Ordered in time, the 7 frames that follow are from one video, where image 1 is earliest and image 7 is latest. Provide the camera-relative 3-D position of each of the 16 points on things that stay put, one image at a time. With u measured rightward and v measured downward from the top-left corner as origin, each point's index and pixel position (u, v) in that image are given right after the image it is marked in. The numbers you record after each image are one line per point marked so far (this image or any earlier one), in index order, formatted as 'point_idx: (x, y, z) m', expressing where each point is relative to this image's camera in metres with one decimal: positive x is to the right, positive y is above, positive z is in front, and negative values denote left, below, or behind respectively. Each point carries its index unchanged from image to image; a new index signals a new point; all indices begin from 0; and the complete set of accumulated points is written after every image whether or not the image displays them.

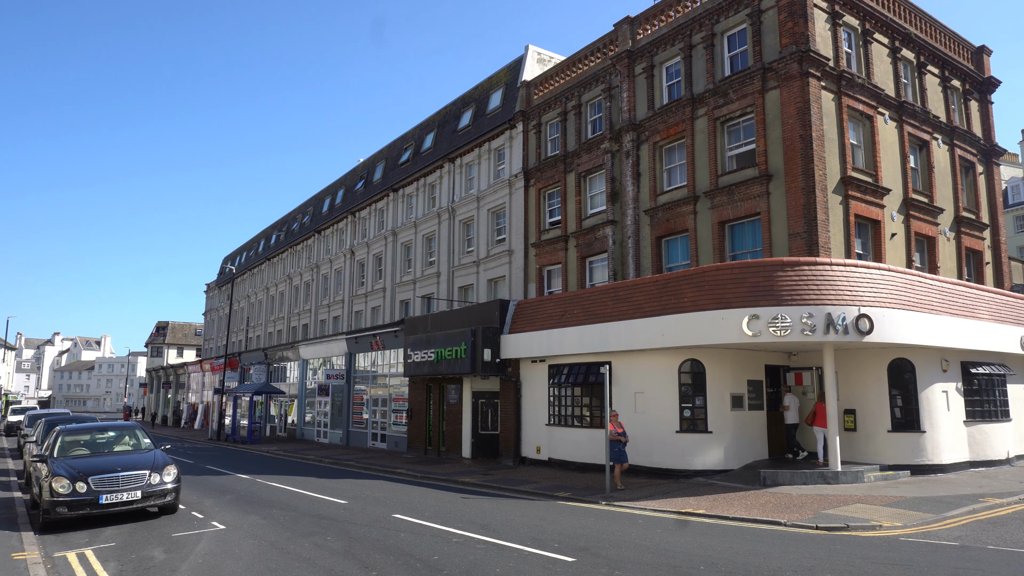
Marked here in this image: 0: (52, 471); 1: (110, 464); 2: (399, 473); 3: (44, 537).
0: (-6.3, -2.5, +9.8) m
1: (-5.6, -2.5, +10.0) m
2: (-2.8, -4.7, +18.2) m
3: (-5.9, -3.1, +9.0) m
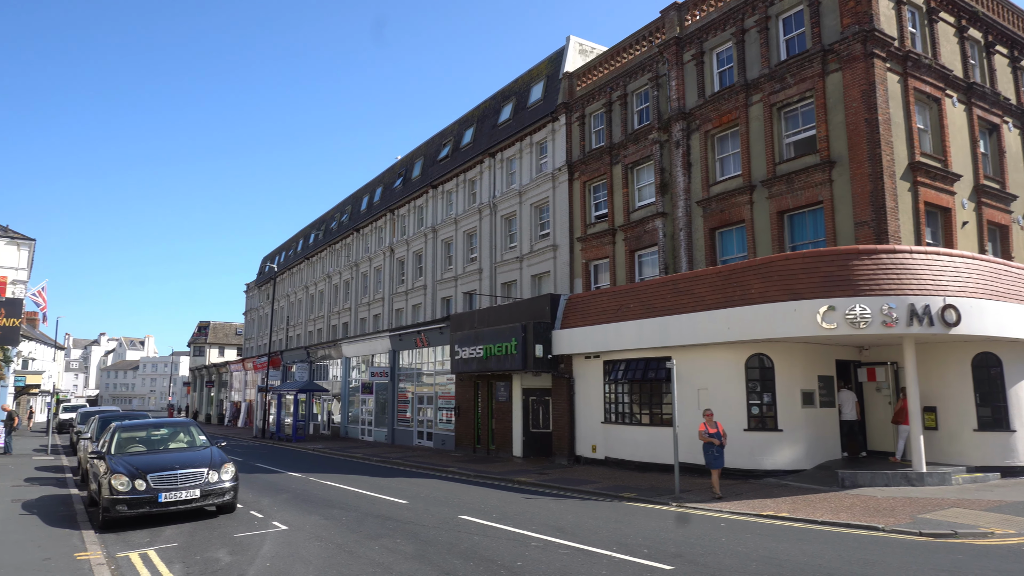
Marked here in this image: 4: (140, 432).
0: (-5.3, -2.4, +9.5) m
1: (-4.7, -2.4, +9.7) m
2: (-1.5, -4.6, +17.8) m
3: (-5.0, -3.0, +8.7) m
4: (-5.8, -2.3, +11.2) m
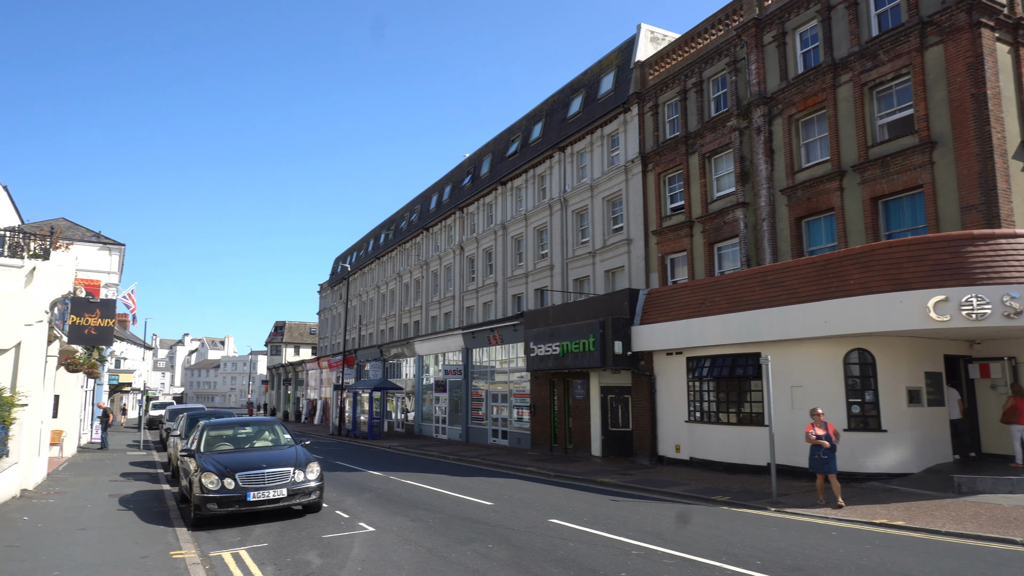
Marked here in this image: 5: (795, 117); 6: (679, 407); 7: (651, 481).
0: (-4.2, -2.4, +9.6) m
1: (-3.5, -2.4, +9.7) m
2: (+0.4, -4.5, +17.4) m
3: (-3.9, -3.0, +8.7) m
4: (-4.5, -2.3, +11.3) m
5: (+7.7, +4.7, +19.5) m
6: (+3.9, -2.8, +16.8) m
7: (+2.8, -4.0, +14.8) m
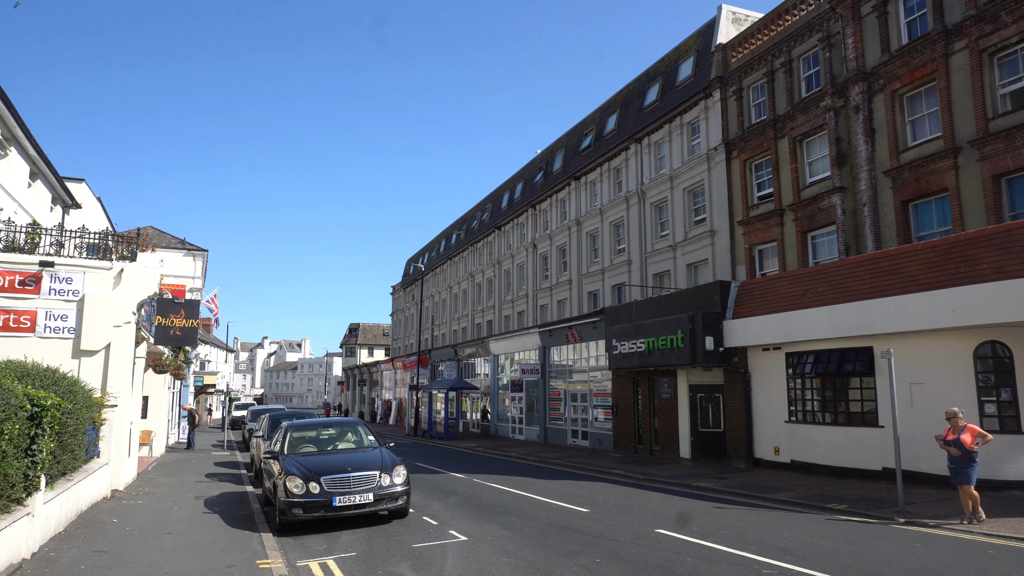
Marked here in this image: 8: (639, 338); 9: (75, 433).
0: (-2.9, -2.3, +9.2) m
1: (-2.2, -2.3, +9.3) m
2: (+2.4, -4.3, +16.6) m
3: (-2.7, -3.0, +8.3) m
4: (-3.1, -2.2, +11.0) m
5: (+9.7, +4.9, +17.9) m
6: (+5.8, -2.6, +15.6) m
7: (+4.6, -3.8, +13.7) m
8: (+3.4, -1.3, +19.3) m
9: (-5.2, -1.7, +8.6) m
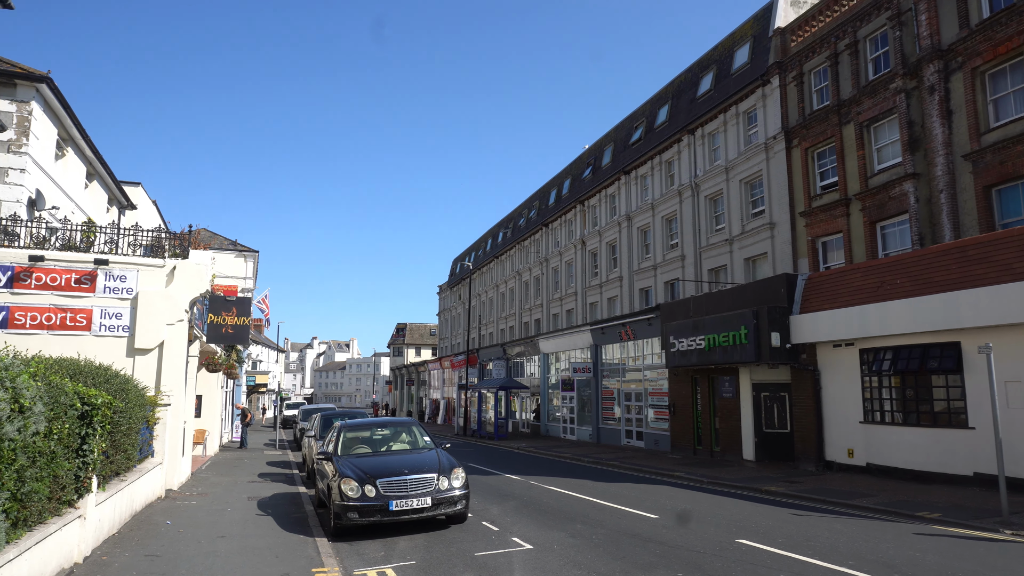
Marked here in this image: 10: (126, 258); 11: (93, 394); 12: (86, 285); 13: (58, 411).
0: (-2.1, -2.3, +8.8) m
1: (-1.4, -2.2, +8.9) m
2: (+3.7, -4.2, +15.9) m
3: (-1.9, -2.9, +8.0) m
4: (-2.2, -2.1, +10.6) m
5: (+11.0, +5.1, +16.8) m
6: (+7.0, -2.4, +14.7) m
7: (+5.6, -3.6, +12.9) m
8: (+4.8, -1.2, +18.5) m
9: (-4.5, -1.7, +8.4) m
10: (-6.7, +0.5, +12.4) m
11: (-3.9, -1.0, +6.7) m
12: (-7.2, 0.0, +12.1) m
13: (-3.7, -1.0, +5.8) m
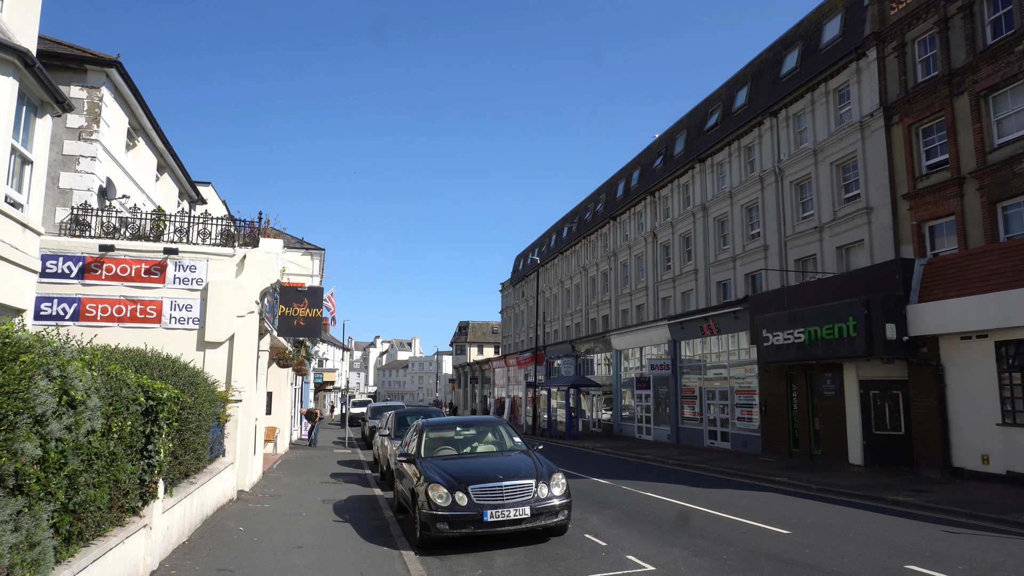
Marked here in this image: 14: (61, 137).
0: (-1.0, -2.1, +7.9) m
1: (-0.3, -2.0, +7.9) m
2: (+5.4, -3.9, +14.5) m
3: (-0.8, -2.7, +7.0) m
4: (-0.9, -1.9, +9.7) m
5: (+12.7, +5.4, +14.7) m
6: (+8.6, -2.1, +13.0) m
7: (+7.1, -3.4, +11.3) m
8: (+6.7, -0.9, +17.0) m
9: (-3.4, -1.5, +7.6) m
10: (-5.2, +0.7, +11.8) m
11: (-2.9, -0.8, +5.9) m
12: (-5.8, +0.2, +11.6) m
13: (-2.8, -0.8, +5.0) m
14: (-7.5, +2.5, +11.9) m
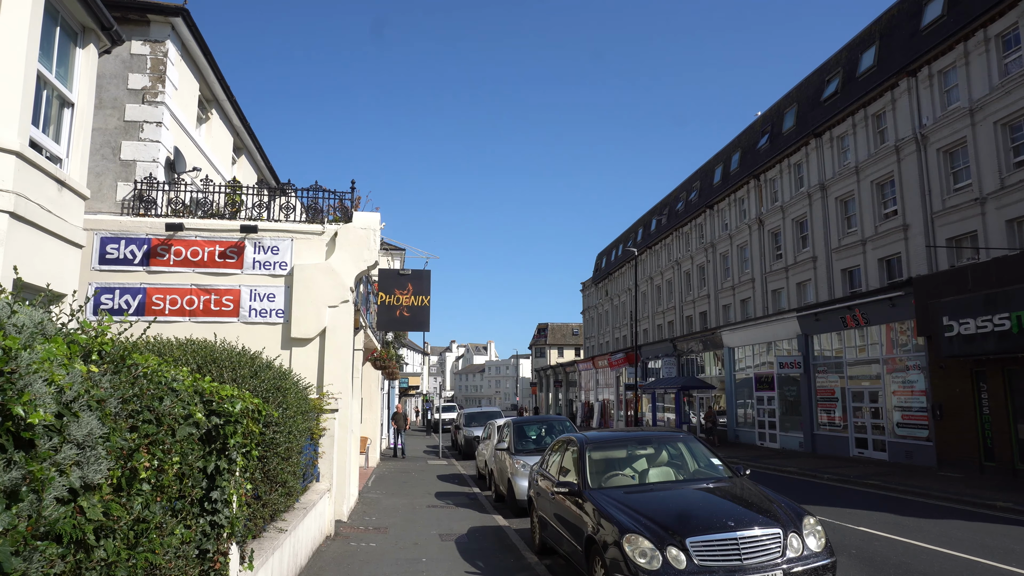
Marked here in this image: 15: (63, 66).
0: (+0.7, -1.8, +5.5) m
1: (+1.4, -1.7, +5.4) m
2: (+7.8, -3.5, +11.3) m
3: (+0.8, -2.4, +4.5) m
4: (+1.0, -1.6, +7.2) m
5: (+14.8, +6.1, +11.0) m
6: (+10.7, -1.6, +9.6) m
7: (+9.1, -2.9, +8.0) m
8: (+9.3, -0.5, +13.7) m
9: (-1.7, -1.3, +5.4) m
10: (-3.2, +0.9, +9.8) m
11: (-1.4, -0.5, +3.6) m
12: (-3.8, +0.4, +9.6) m
13: (-1.4, -0.6, +2.8) m
14: (-5.5, +2.6, +10.1) m
15: (-4.2, +2.1, +6.6) m
